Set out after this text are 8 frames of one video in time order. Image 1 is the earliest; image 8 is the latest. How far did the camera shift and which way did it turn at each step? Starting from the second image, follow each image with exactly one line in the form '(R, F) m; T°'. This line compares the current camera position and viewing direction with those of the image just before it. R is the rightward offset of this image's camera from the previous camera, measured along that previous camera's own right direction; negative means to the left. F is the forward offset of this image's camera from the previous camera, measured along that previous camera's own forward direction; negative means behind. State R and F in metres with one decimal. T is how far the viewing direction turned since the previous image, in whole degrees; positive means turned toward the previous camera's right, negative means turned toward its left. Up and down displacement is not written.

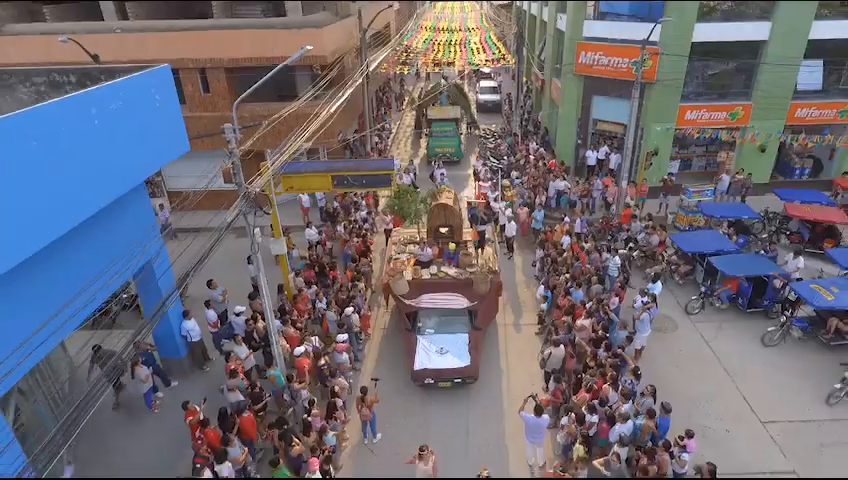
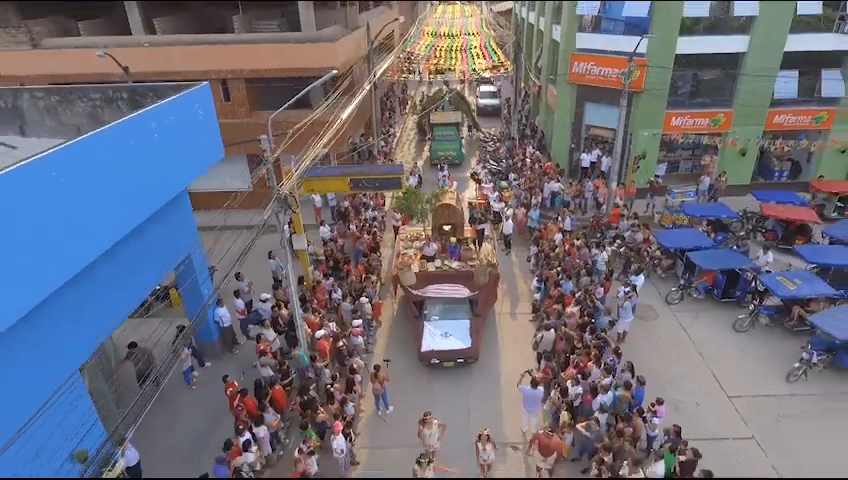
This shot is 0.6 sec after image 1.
(-0.1, -1.3) m; 0°
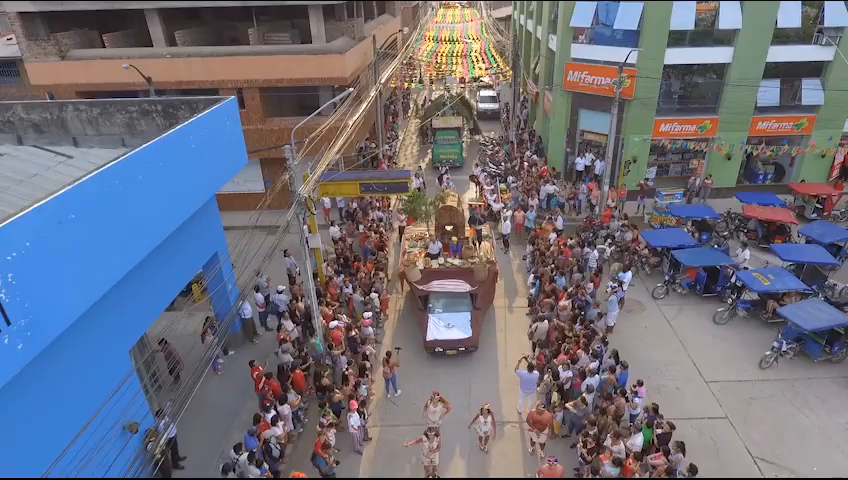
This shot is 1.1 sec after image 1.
(-0.1, -1.1) m; 0°
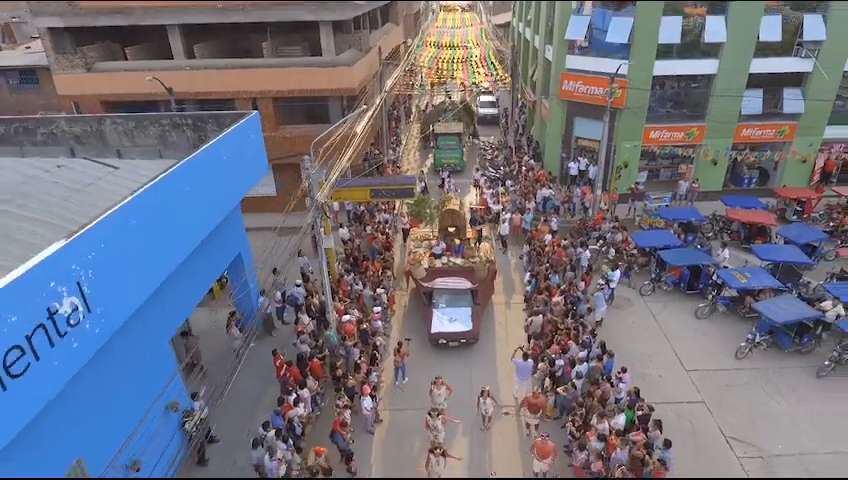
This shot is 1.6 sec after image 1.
(-0.1, -1.2) m; 0°
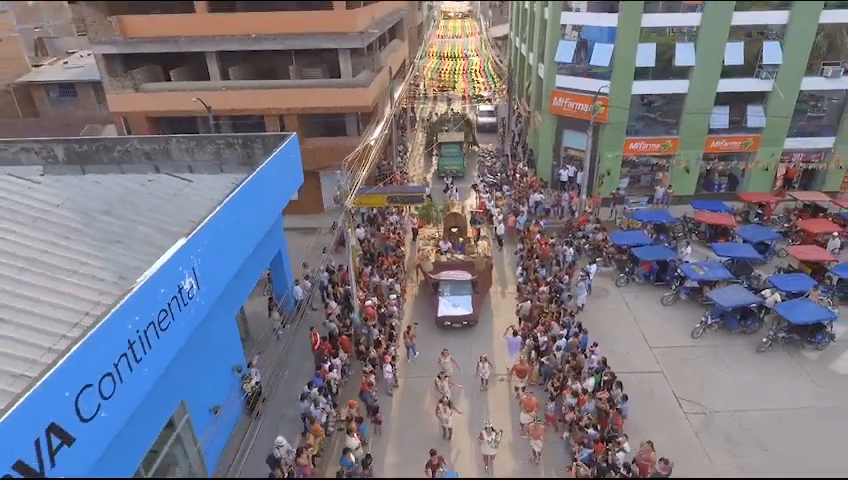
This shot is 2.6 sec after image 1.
(-0.2, -2.7) m; 0°
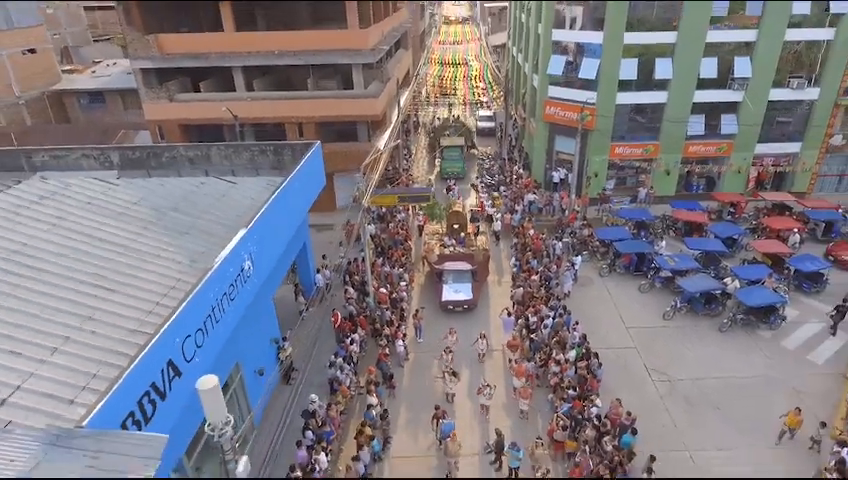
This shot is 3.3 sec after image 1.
(-0.2, -2.4) m; 0°
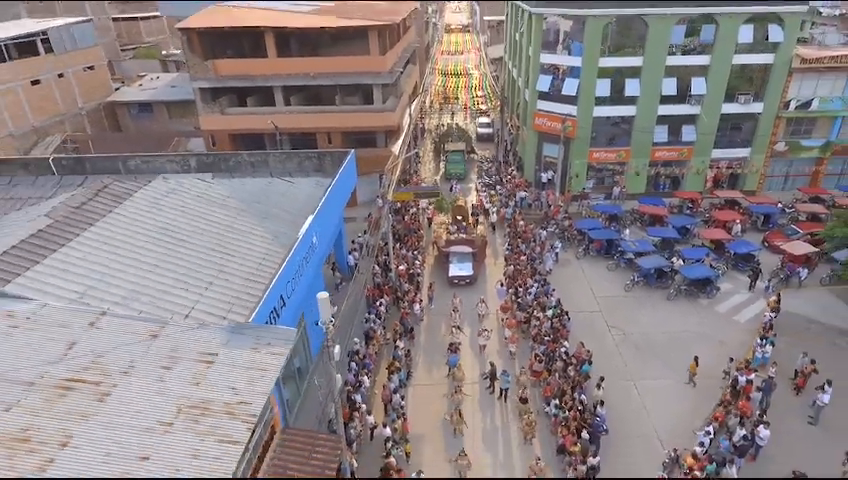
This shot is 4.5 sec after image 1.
(-0.4, -4.8) m; 0°
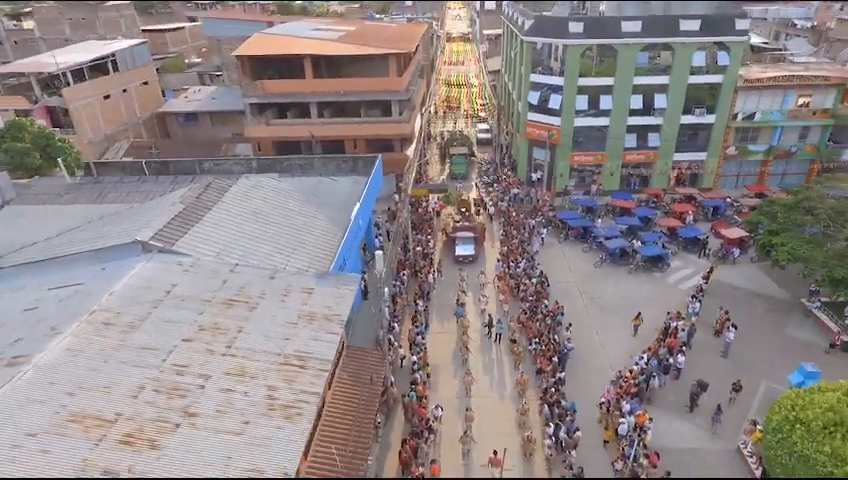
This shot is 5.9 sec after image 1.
(-0.6, -6.1) m; 0°
